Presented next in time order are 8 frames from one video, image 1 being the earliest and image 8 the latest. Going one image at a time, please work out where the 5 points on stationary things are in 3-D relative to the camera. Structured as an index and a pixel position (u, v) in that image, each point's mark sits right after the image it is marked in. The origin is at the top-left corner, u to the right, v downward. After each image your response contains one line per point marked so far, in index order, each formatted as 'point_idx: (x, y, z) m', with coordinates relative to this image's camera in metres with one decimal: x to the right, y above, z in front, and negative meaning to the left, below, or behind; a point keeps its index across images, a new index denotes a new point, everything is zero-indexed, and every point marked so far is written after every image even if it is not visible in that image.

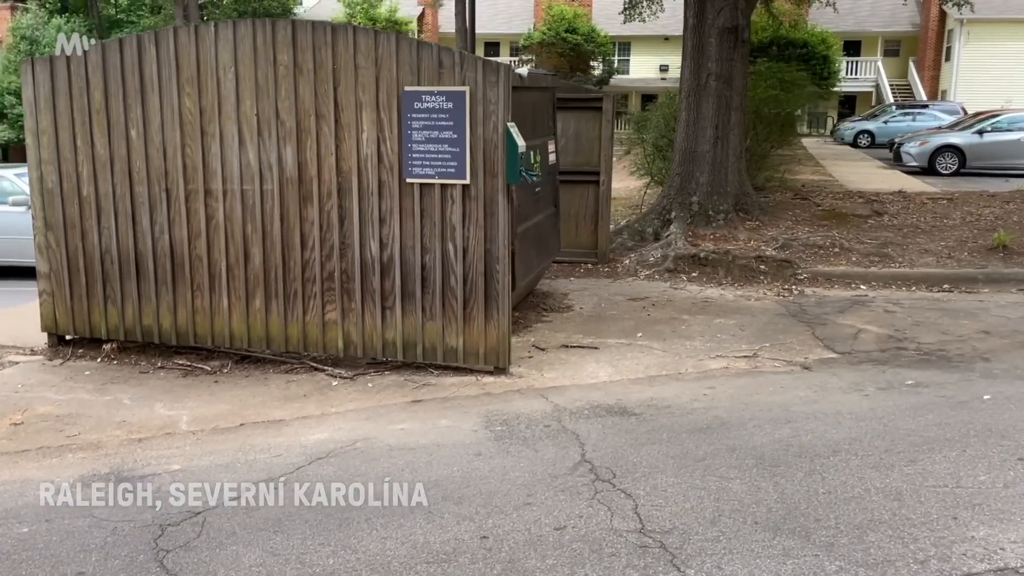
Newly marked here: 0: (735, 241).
0: (+2.4, +0.5, +9.2) m
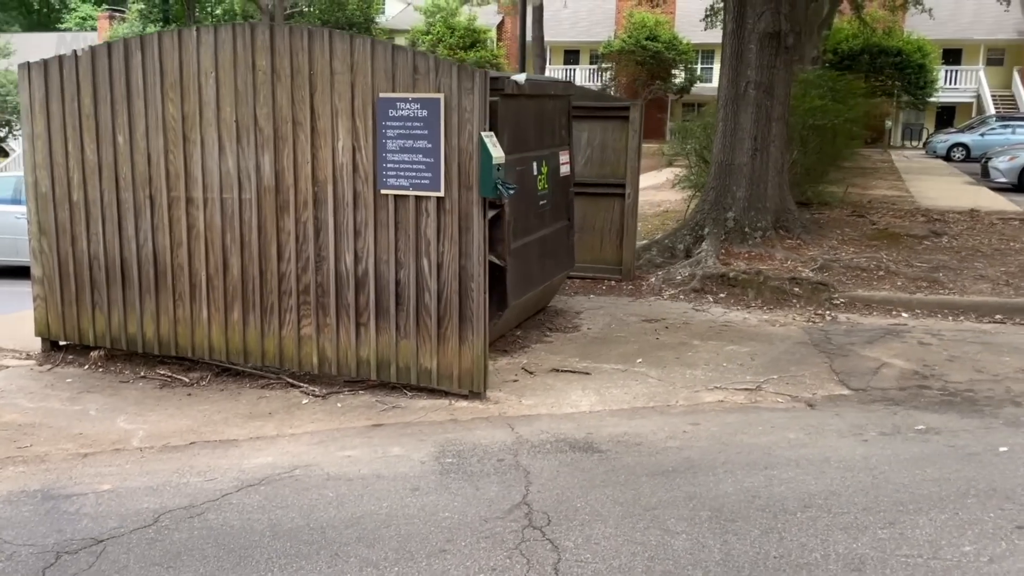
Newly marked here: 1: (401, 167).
0: (+2.7, +0.3, +8.6) m
1: (-0.7, +0.8, +5.2) m
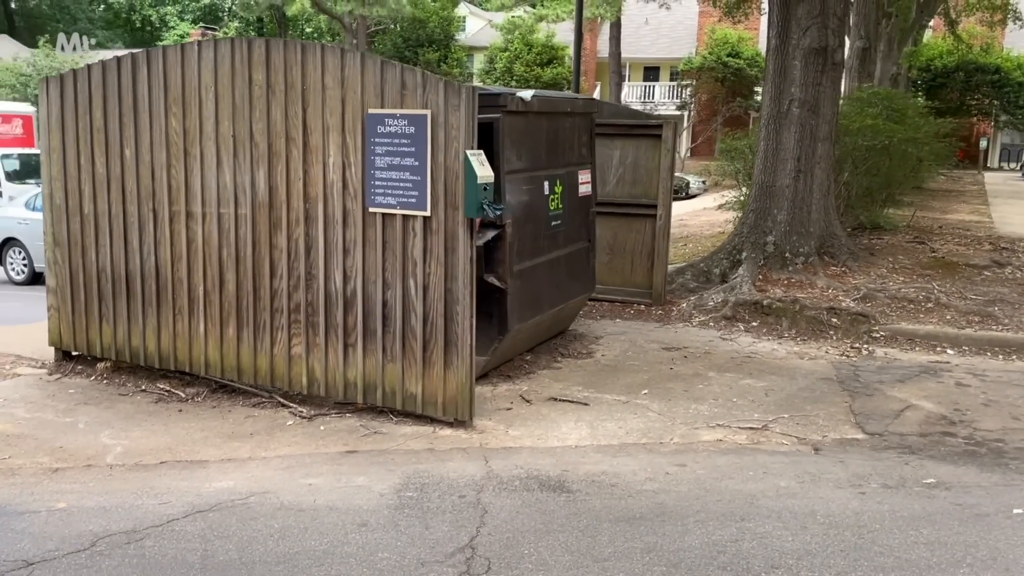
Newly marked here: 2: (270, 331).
0: (+2.9, 0.0, +8.1) m
1: (-0.7, +0.6, +5.1) m
2: (-1.6, -0.3, +5.6) m
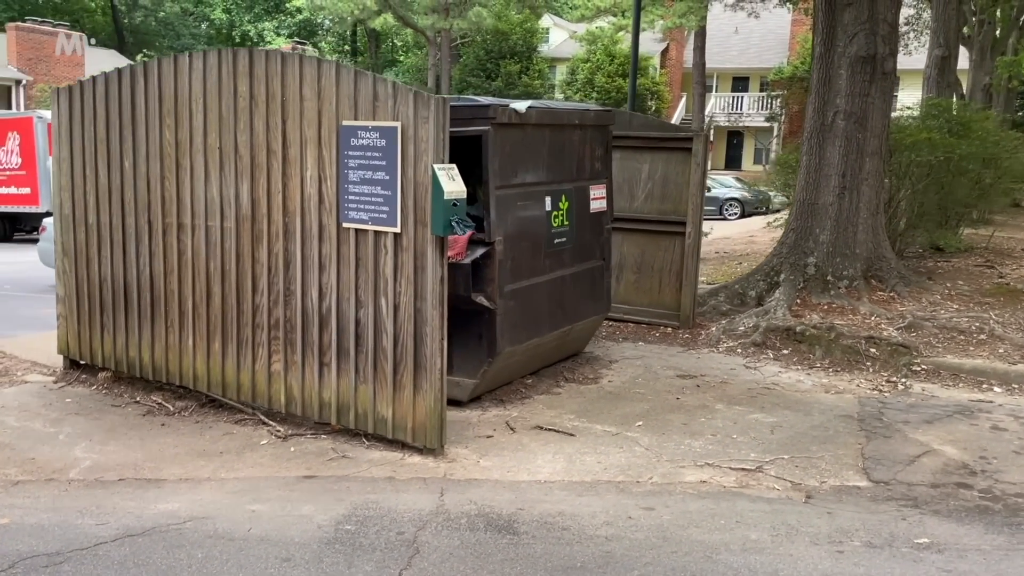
0: (+3.0, -0.2, +7.6) m
1: (-0.9, +0.5, +4.9) m
2: (-1.7, -0.4, +5.5) m
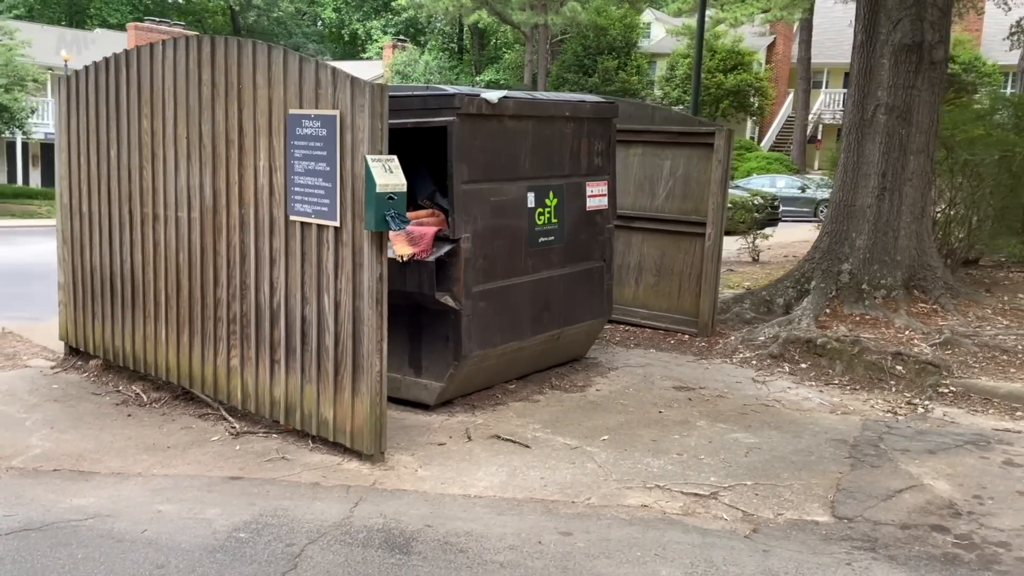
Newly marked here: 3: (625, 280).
0: (+3.0, -0.3, +6.9) m
1: (-1.2, +0.5, +4.7) m
2: (-1.9, -0.3, +5.4) m
3: (+1.1, +0.1, +8.1) m
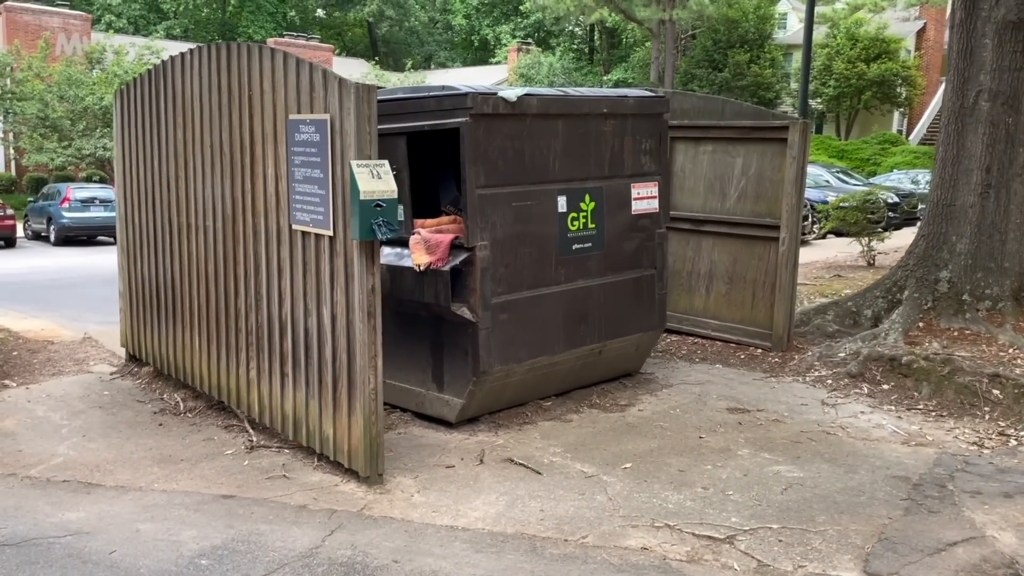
0: (+3.4, -0.4, +6.0) m
1: (-1.1, +0.5, +4.5) m
2: (-1.8, -0.4, +5.4) m
3: (+1.6, 0.0, +7.5) m
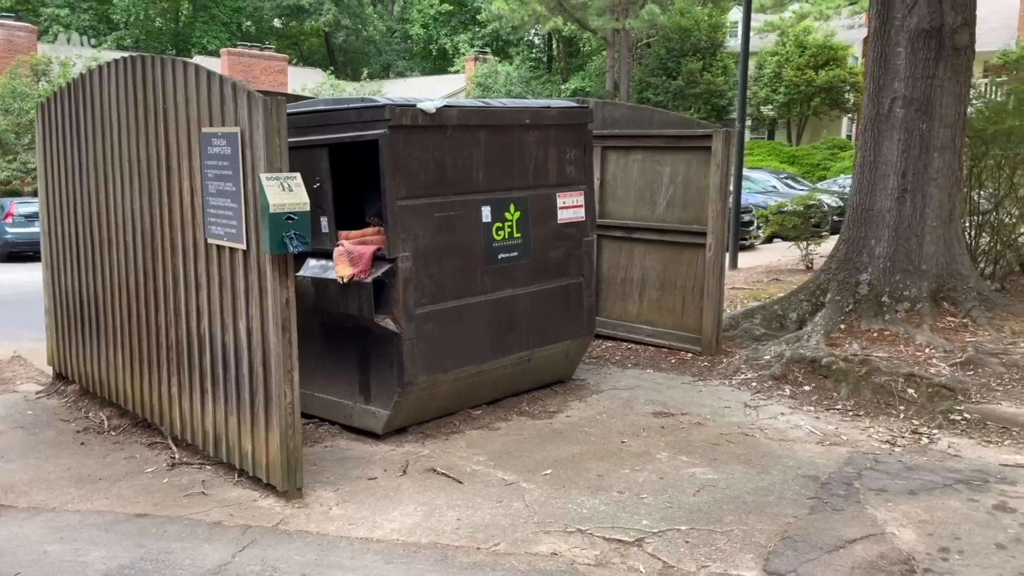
0: (+2.9, -0.4, +6.2) m
1: (-1.6, +0.4, +4.5) m
2: (-2.2, -0.5, +5.3) m
3: (+1.0, -0.1, +7.6) m
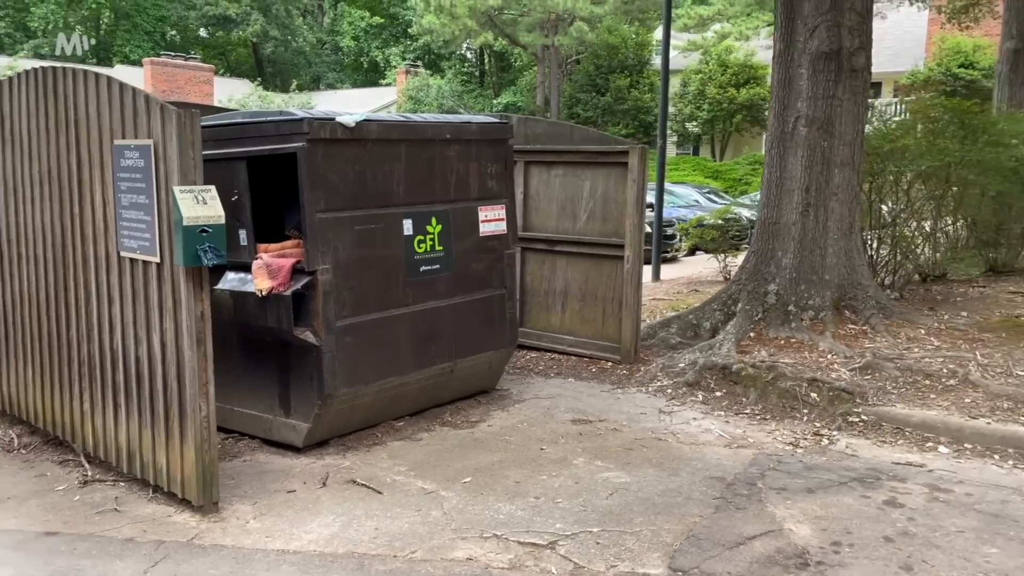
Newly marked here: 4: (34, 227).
0: (+2.3, -0.5, +6.5) m
1: (-2.0, +0.3, +4.5) m
2: (-2.7, -0.6, +5.2) m
3: (+0.4, -0.2, +7.8) m
4: (-3.1, +0.4, +5.4) m
